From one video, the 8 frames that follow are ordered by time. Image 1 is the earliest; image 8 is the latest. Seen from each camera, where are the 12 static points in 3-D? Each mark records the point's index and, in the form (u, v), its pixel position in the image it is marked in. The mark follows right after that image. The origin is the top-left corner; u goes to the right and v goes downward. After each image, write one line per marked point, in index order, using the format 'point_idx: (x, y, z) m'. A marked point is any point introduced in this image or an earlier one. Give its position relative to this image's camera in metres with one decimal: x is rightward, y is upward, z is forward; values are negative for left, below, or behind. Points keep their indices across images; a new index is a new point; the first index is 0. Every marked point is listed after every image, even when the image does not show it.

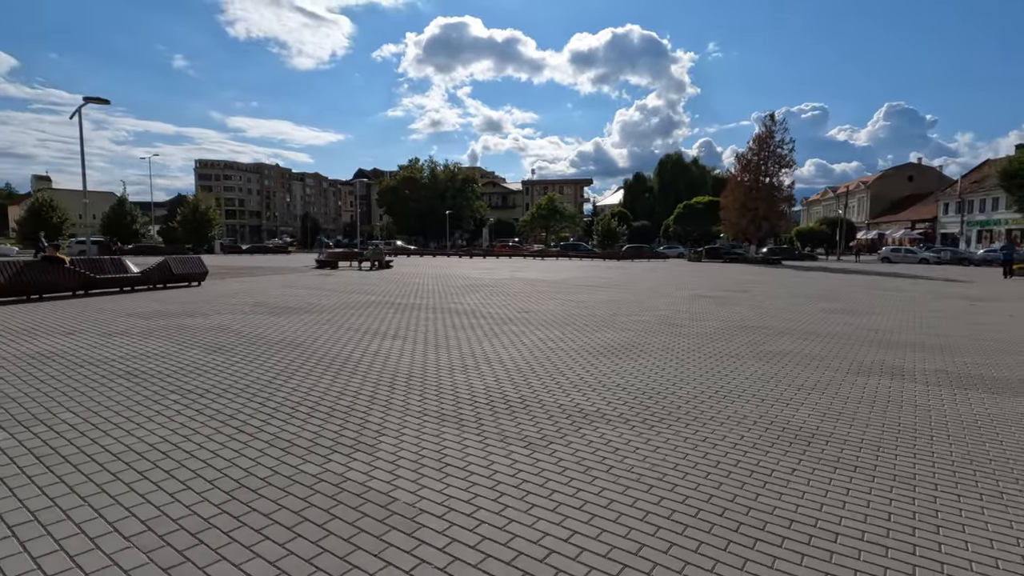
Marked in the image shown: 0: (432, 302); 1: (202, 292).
0: (-1.8, -0.4, +12.7) m
1: (-6.9, -0.2, +12.1) m
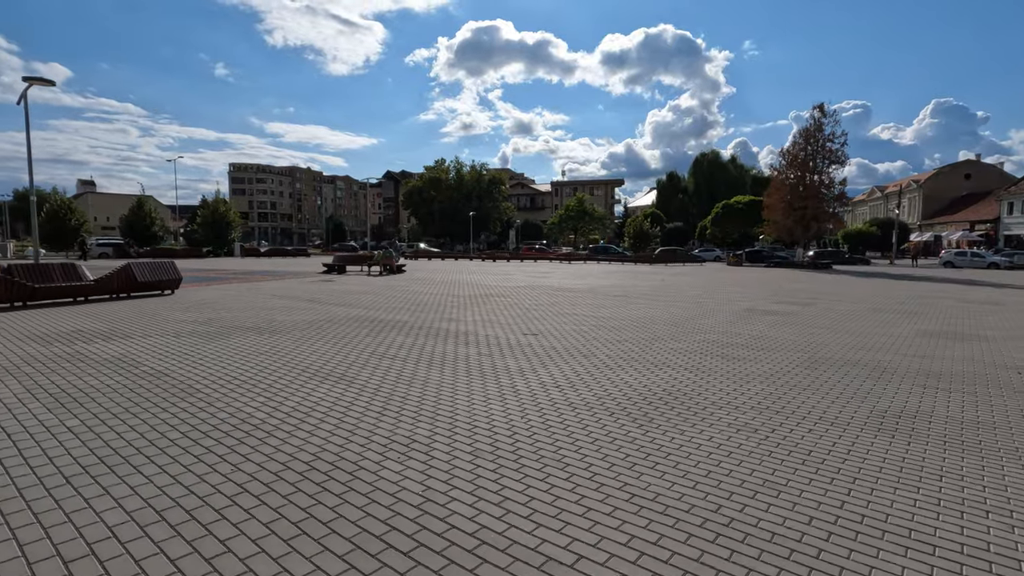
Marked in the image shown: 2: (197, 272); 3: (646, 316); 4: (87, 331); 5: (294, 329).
0: (-1.5, -0.6, +11.1) m
1: (-6.6, -0.4, +10.8) m
2: (-10.5, +0.5, +17.9) m
3: (+2.9, -0.7, +12.0) m
4: (-7.0, -0.7, +8.9) m
5: (-3.8, -0.7, +9.6) m
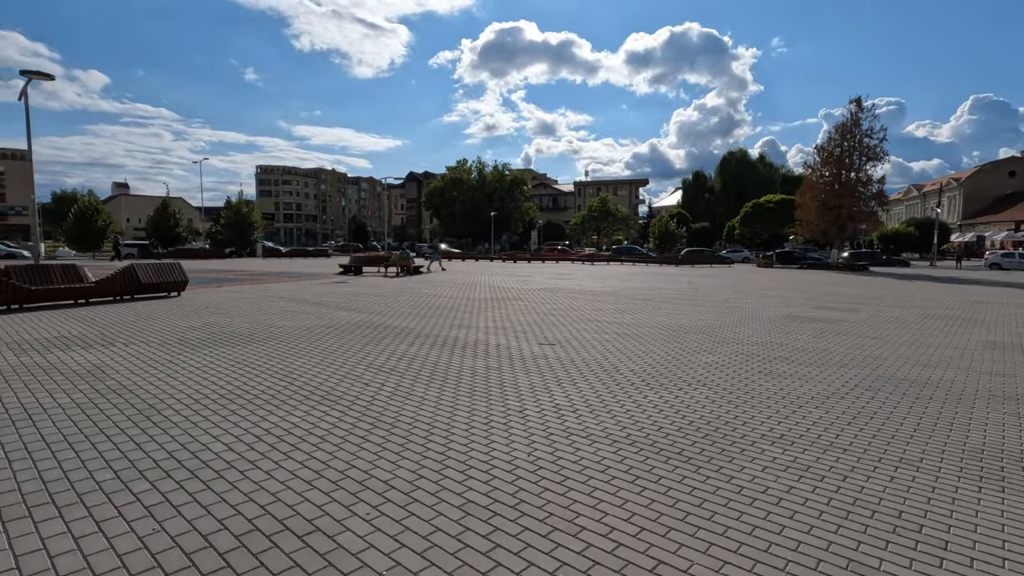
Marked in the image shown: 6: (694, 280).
0: (-1.1, -0.6, +10.6) m
1: (-6.2, -0.4, +10.5) m
2: (-9.8, +0.5, +17.8) m
3: (+3.3, -0.7, +11.3) m
4: (-6.7, -0.7, +8.7) m
5: (-3.5, -0.8, +9.2) m
6: (+6.6, +0.3, +19.4) m
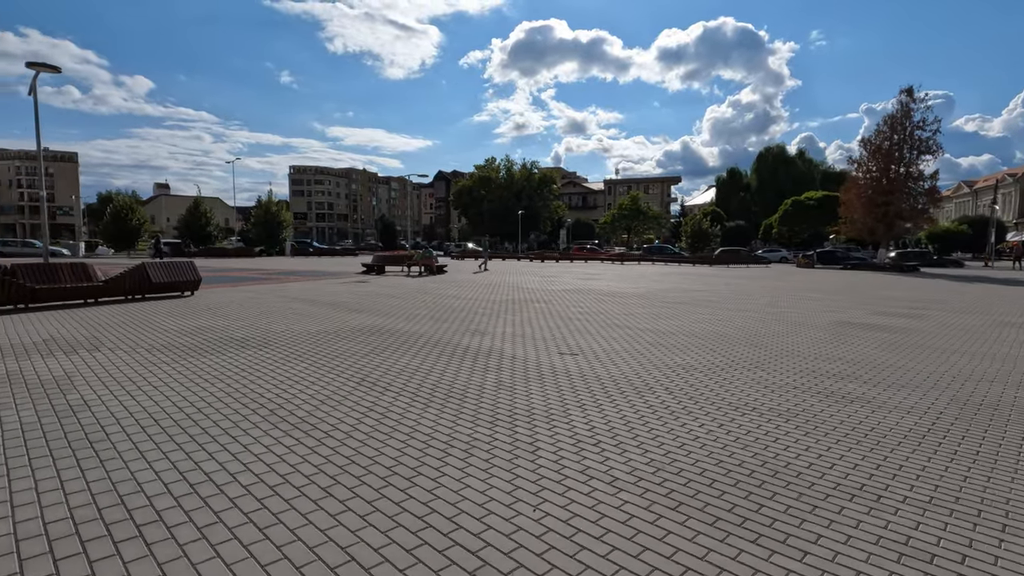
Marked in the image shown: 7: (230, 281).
0: (-0.7, -0.7, +10.1) m
1: (-5.8, -0.4, +10.2) m
2: (-9.0, +0.5, +17.7) m
3: (+3.8, -0.8, +10.5) m
4: (-6.3, -0.7, +8.4) m
5: (-3.1, -0.8, +8.8) m
6: (+7.6, +0.2, +18.5) m
7: (-8.0, +0.2, +15.2) m
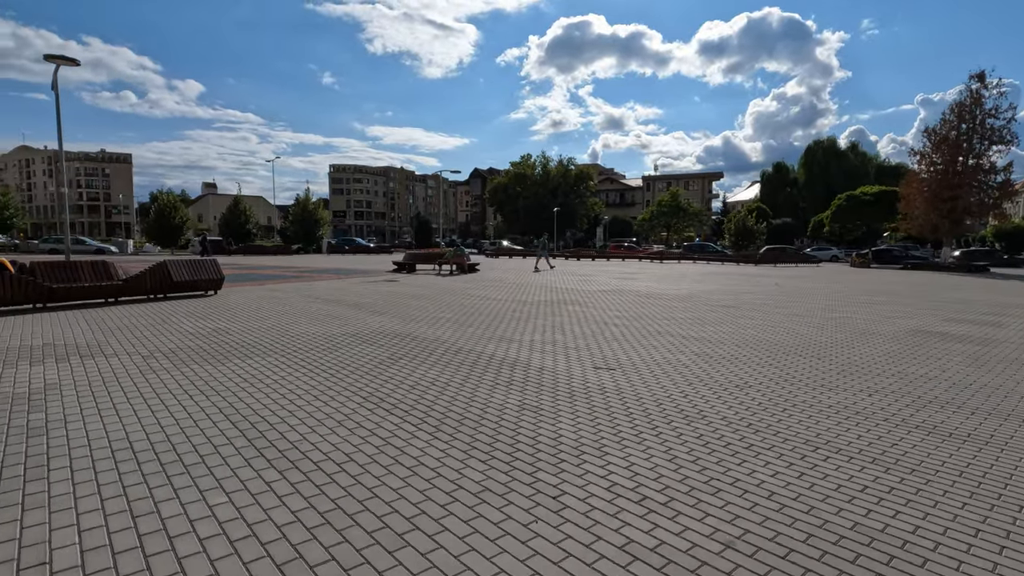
0: (-0.1, -0.7, +9.5) m
1: (-5.2, -0.4, +10.0) m
2: (-7.9, +0.6, +17.7) m
3: (+4.4, -0.8, +9.7) m
4: (-5.9, -0.7, +8.3) m
5: (-2.6, -0.8, +8.4) m
6: (+8.7, +0.2, +17.3) m
7: (-7.1, +0.3, +15.2) m
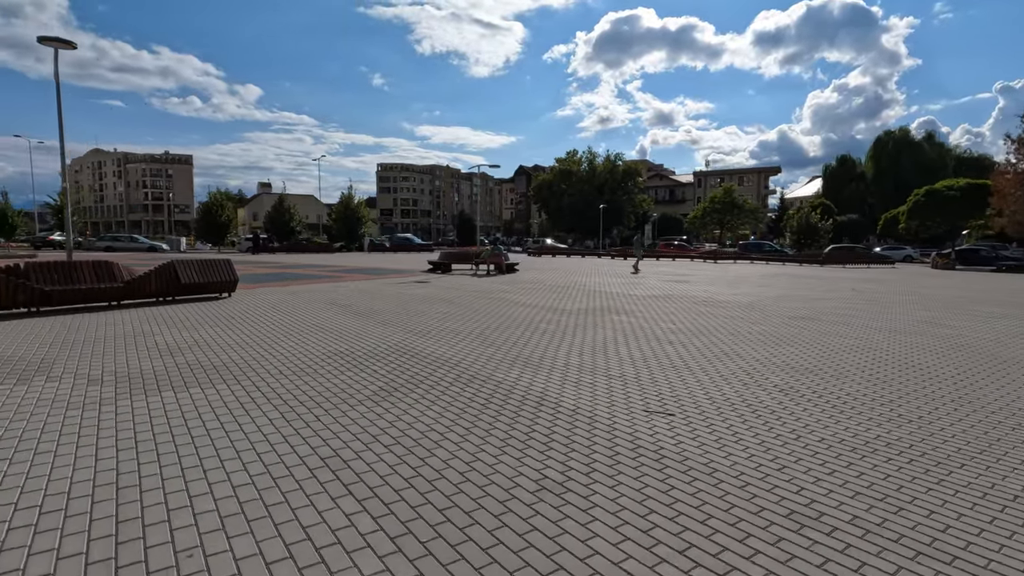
0: (+0.5, -0.7, +8.5) m
1: (-4.5, -0.4, +9.4) m
2: (-6.6, +0.6, +17.2) m
3: (+5.0, -0.9, +8.2) m
4: (-5.4, -0.7, +7.7) m
5: (-2.1, -0.9, +7.6) m
6: (+9.9, +0.1, +15.5) m
7: (-6.0, +0.3, +14.7) m
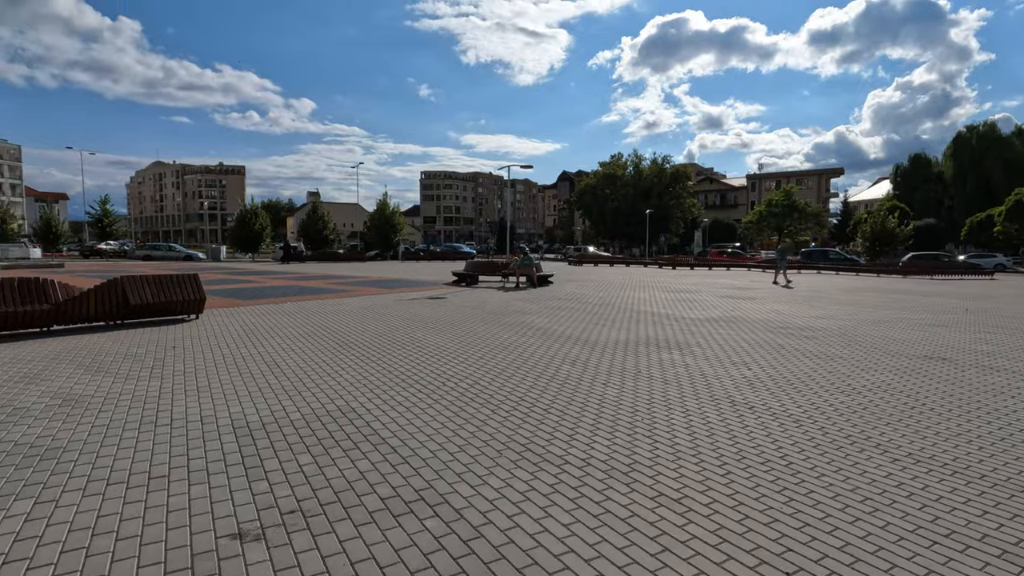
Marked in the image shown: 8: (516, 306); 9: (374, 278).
0: (+0.7, -1.0, +6.7) m
1: (-4.2, -0.7, +8.1) m
2: (-5.5, +0.3, +16.1) m
3: (+5.2, -1.2, +6.1) m
4: (-5.1, -1.0, +6.4) m
5: (-1.9, -1.1, +6.0) m
6: (+10.7, -0.3, +13.0) m
7: (-5.2, -0.1, +13.4) m
8: (0.0, -0.3, +11.3) m
9: (-4.4, +0.3, +16.5) m
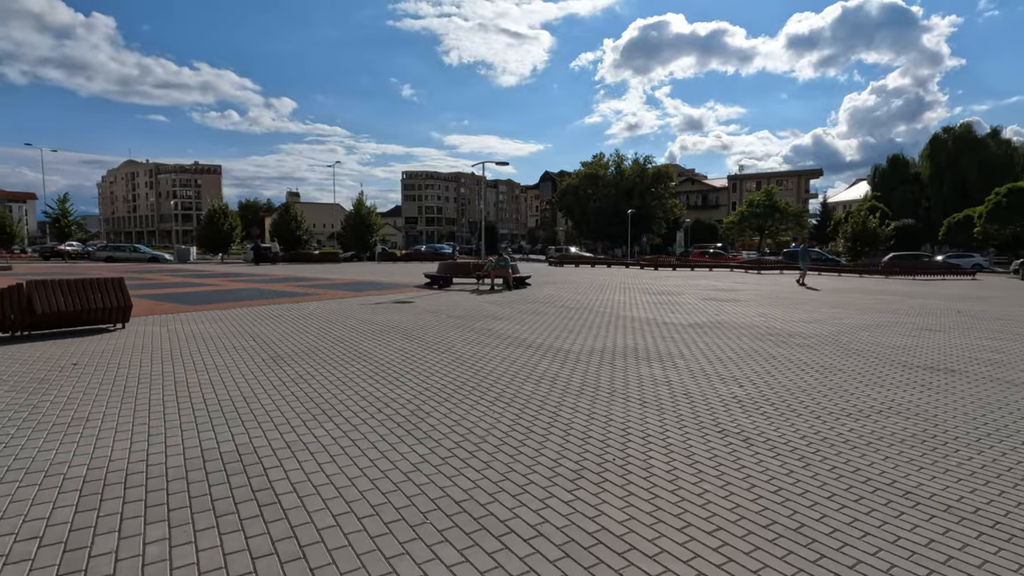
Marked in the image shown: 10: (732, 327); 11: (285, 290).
0: (+0.3, -1.1, +6.1) m
1: (-4.6, -0.7, +7.3) m
2: (-6.2, +0.2, +15.2) m
3: (+4.8, -1.2, +5.6) m
4: (-5.5, -1.0, +5.6) m
5: (-2.3, -1.2, +5.3) m
6: (+10.1, -0.4, +12.6) m
7: (-5.8, -0.2, +12.6) m
8: (-0.5, -0.4, +10.6) m
9: (-5.1, +0.3, +15.7) m
10: (+4.0, -0.6, +9.8) m
11: (-5.9, -0.1, +13.5) m
